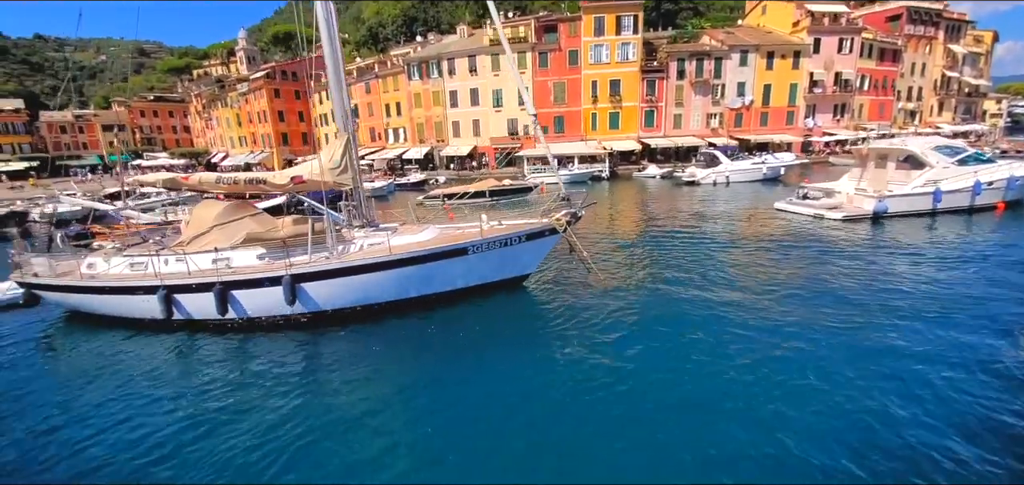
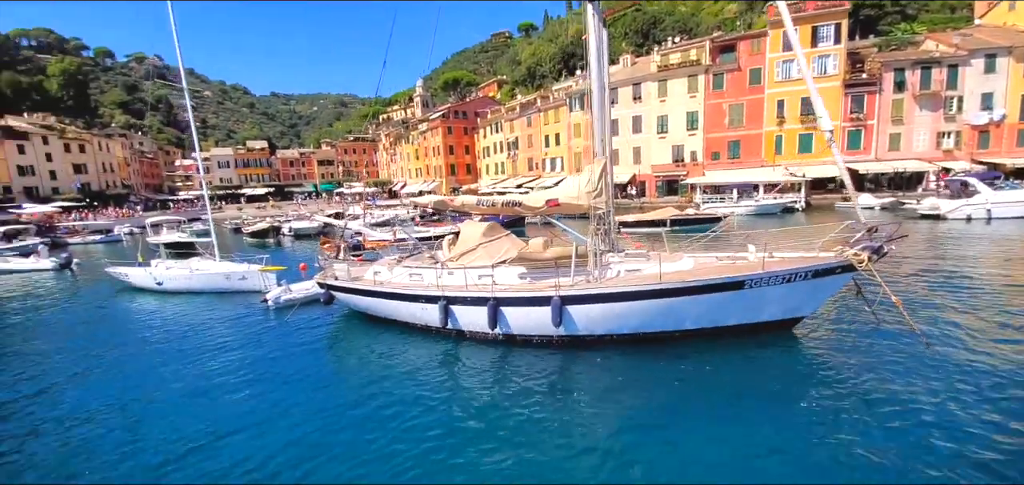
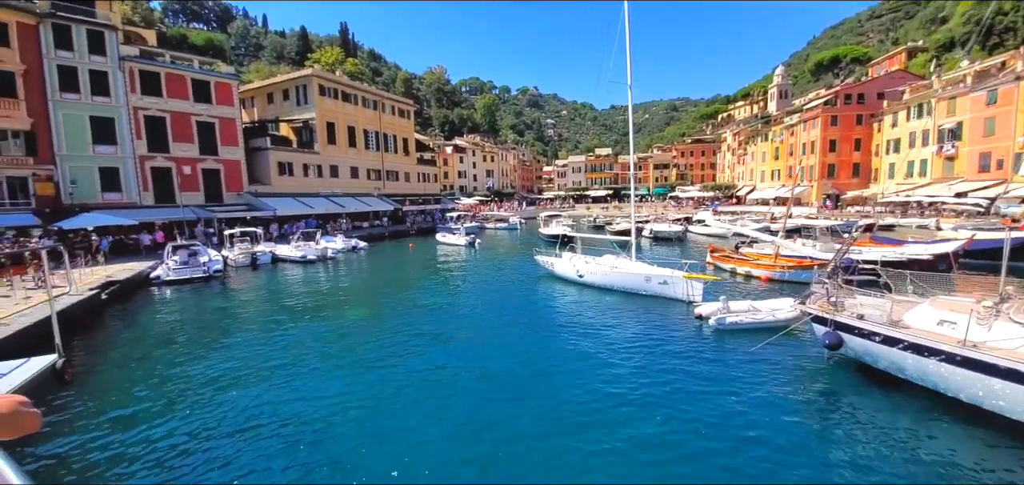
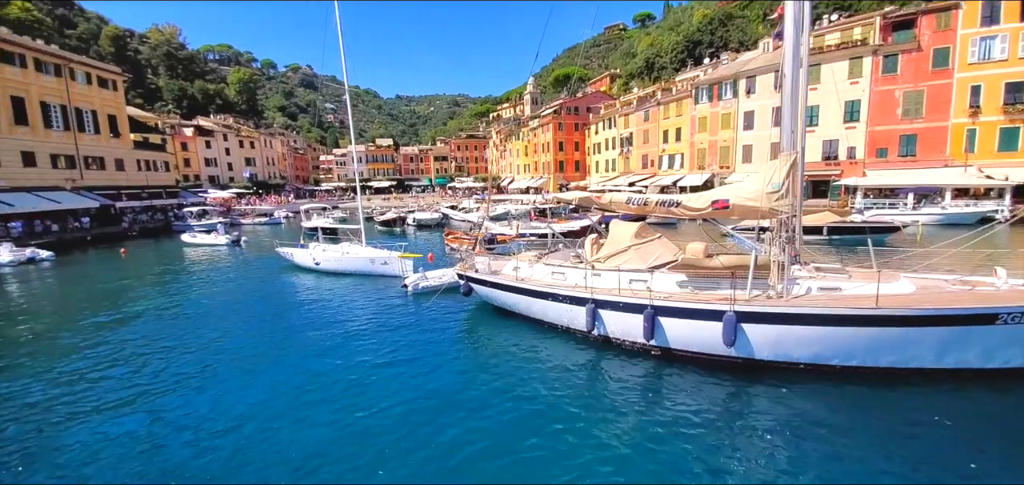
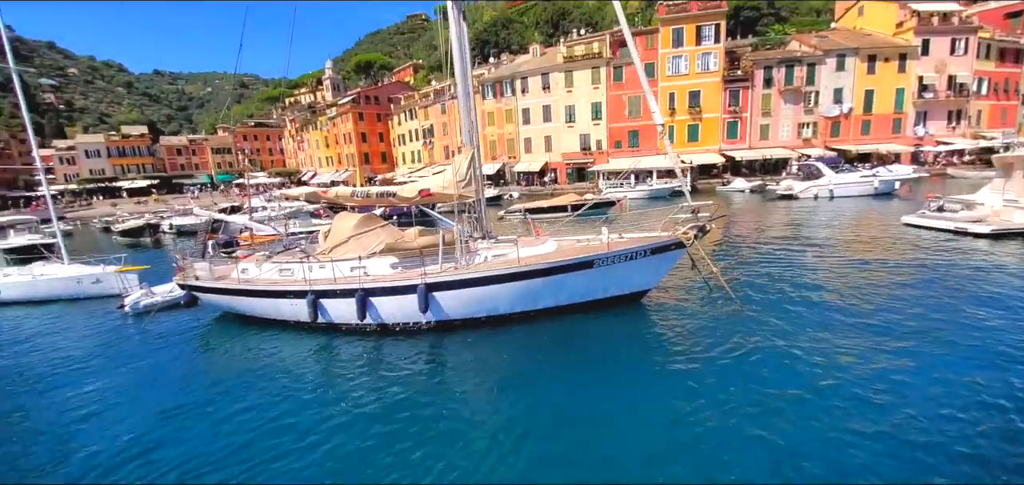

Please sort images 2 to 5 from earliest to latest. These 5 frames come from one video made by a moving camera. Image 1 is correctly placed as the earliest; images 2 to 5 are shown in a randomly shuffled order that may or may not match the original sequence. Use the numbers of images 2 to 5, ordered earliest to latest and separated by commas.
5, 2, 4, 3
